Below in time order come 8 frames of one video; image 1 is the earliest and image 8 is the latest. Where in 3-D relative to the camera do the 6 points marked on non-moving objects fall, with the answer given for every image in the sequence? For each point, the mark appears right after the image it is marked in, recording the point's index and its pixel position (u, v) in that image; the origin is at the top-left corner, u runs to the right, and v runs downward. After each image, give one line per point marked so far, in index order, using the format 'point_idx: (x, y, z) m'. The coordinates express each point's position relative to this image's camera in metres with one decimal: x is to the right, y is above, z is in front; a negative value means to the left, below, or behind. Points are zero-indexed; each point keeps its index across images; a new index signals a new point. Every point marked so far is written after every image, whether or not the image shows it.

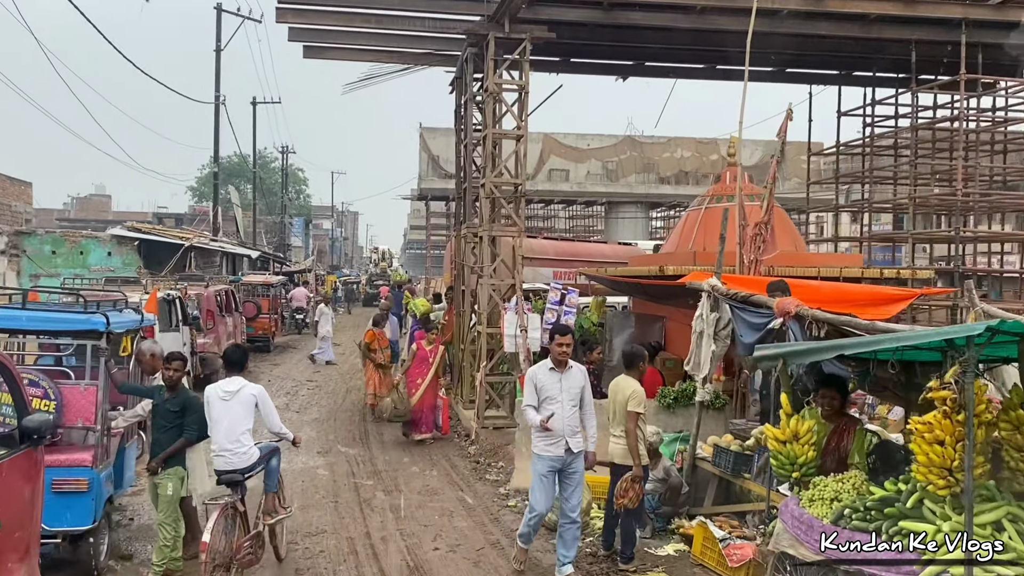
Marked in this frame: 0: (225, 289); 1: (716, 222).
0: (-4.5, 0.0, +14.2) m
1: (+2.3, +0.7, +10.2) m
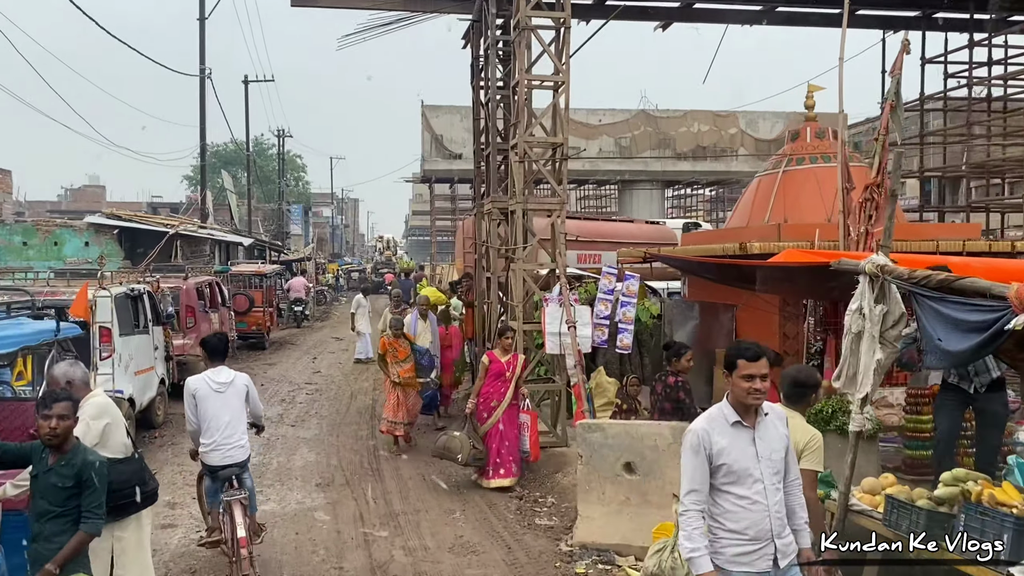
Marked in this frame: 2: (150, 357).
0: (-4.1, +0.1, +12.4) m
1: (+2.6, +0.9, +8.4) m
2: (-3.6, -0.7, +9.0) m
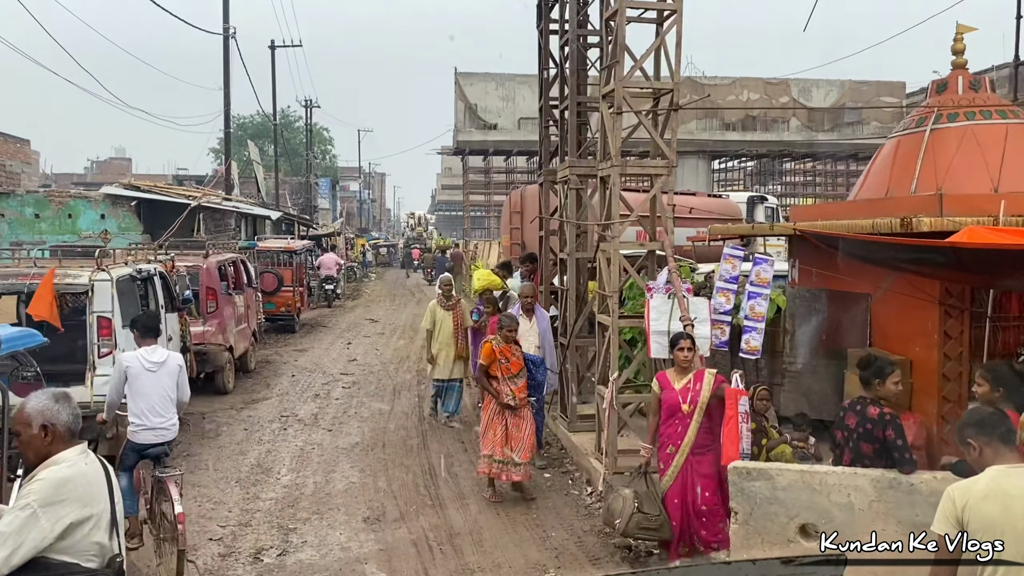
0: (-3.4, +0.4, +10.9) m
1: (+3.3, +1.0, +6.7) m
2: (-3.0, -0.5, +7.6) m
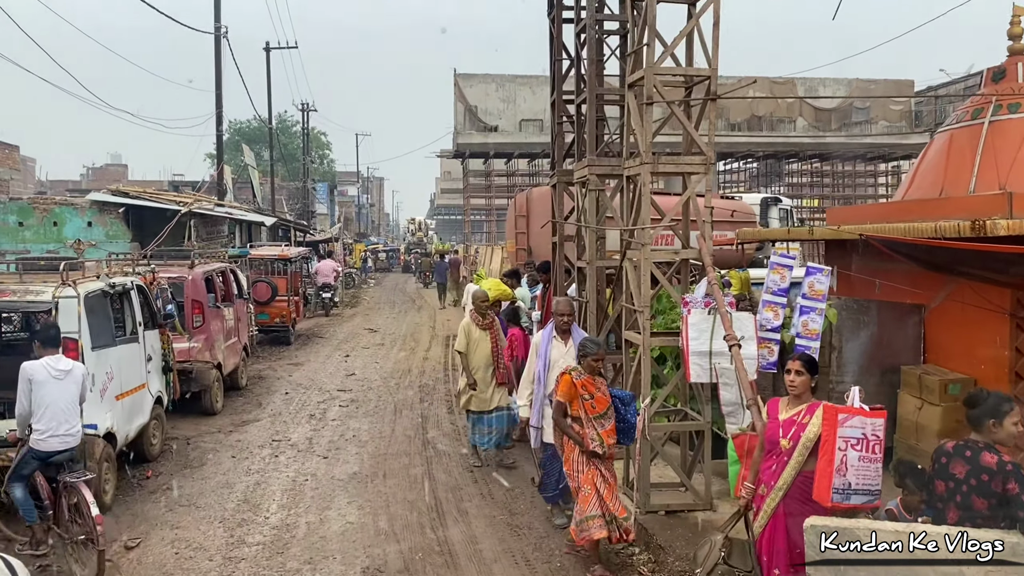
0: (-3.3, +0.2, +10.2) m
1: (+3.4, +0.9, +6.1) m
2: (-2.9, -0.6, +6.9) m
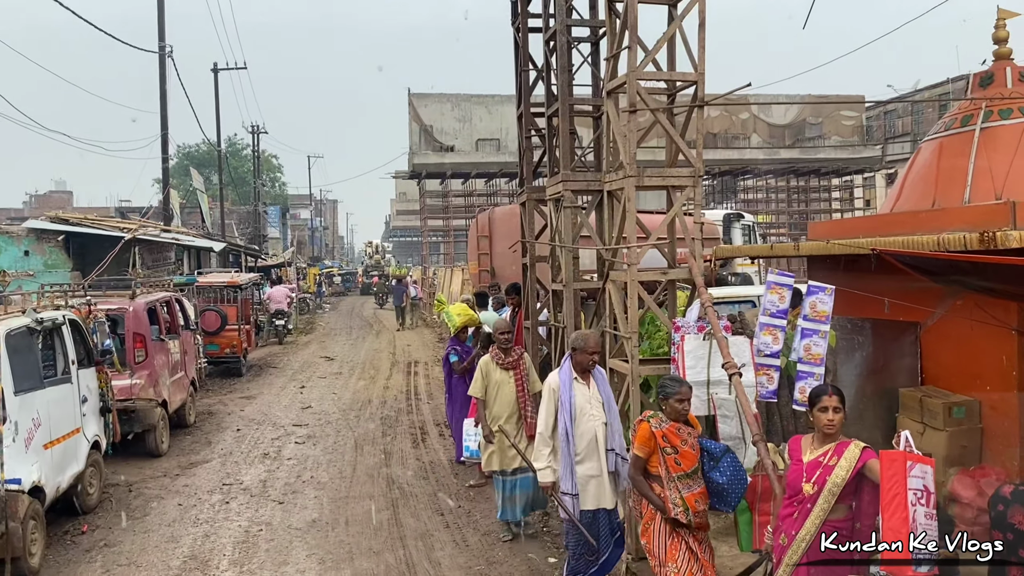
0: (-3.7, -0.1, +9.6) m
1: (+3.2, +0.9, +5.8) m
2: (-3.0, -0.9, +6.3) m
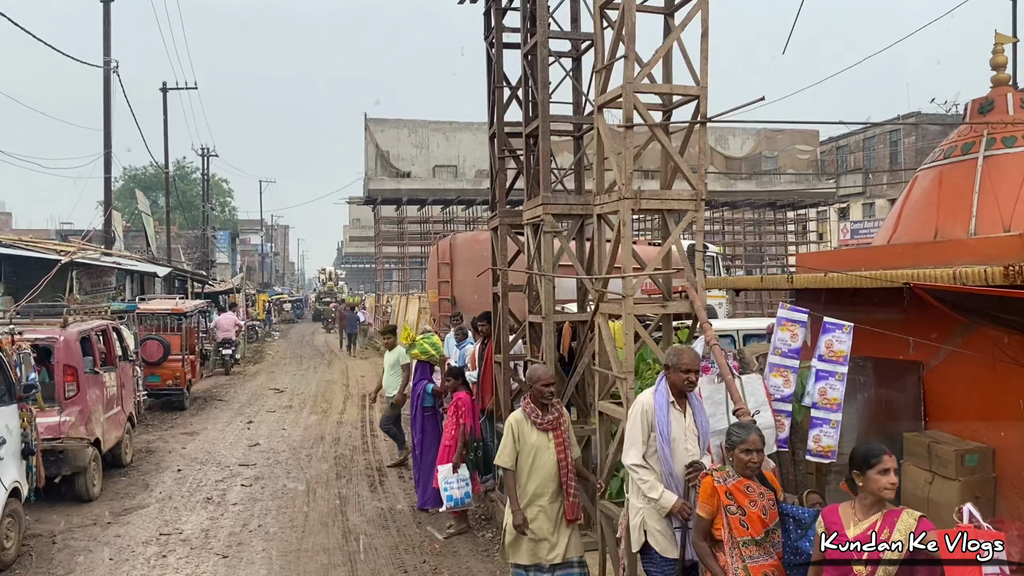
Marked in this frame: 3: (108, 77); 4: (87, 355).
0: (-4.0, -0.4, +8.9) m
1: (+3.0, +0.6, +5.4) m
2: (-3.2, -1.1, +5.5) m
3: (-7.8, +4.1, +17.4) m
4: (-3.9, -0.6, +8.2) m
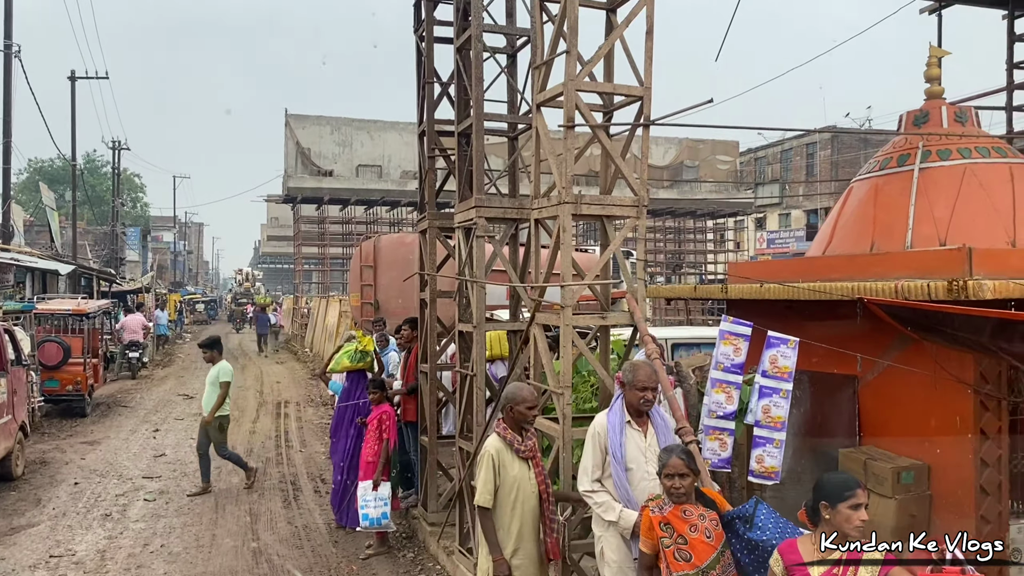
0: (-4.7, -0.4, +8.2) m
1: (+2.6, +0.5, +5.4) m
2: (-3.6, -1.0, +4.9) m
3: (-9.1, +4.1, +16.4) m
4: (-4.5, -0.6, +7.5) m
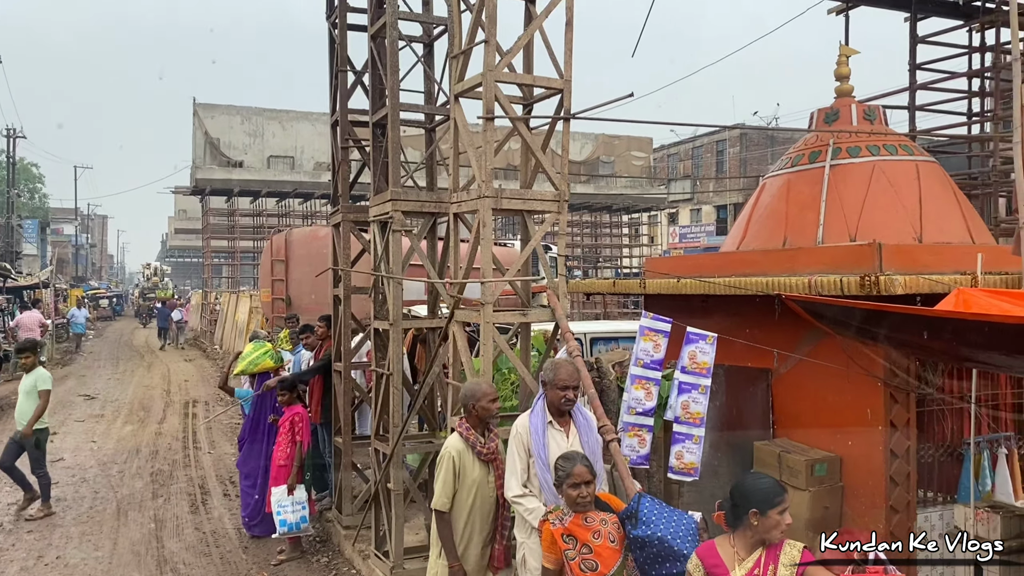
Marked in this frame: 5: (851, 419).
0: (-5.4, -0.3, +7.6) m
1: (+2.1, +0.6, +5.5) m
2: (-4.1, -1.0, +4.5) m
3: (-10.6, +4.2, +15.3) m
4: (-5.2, -0.6, +7.0) m
5: (+1.8, -0.7, +4.9) m
